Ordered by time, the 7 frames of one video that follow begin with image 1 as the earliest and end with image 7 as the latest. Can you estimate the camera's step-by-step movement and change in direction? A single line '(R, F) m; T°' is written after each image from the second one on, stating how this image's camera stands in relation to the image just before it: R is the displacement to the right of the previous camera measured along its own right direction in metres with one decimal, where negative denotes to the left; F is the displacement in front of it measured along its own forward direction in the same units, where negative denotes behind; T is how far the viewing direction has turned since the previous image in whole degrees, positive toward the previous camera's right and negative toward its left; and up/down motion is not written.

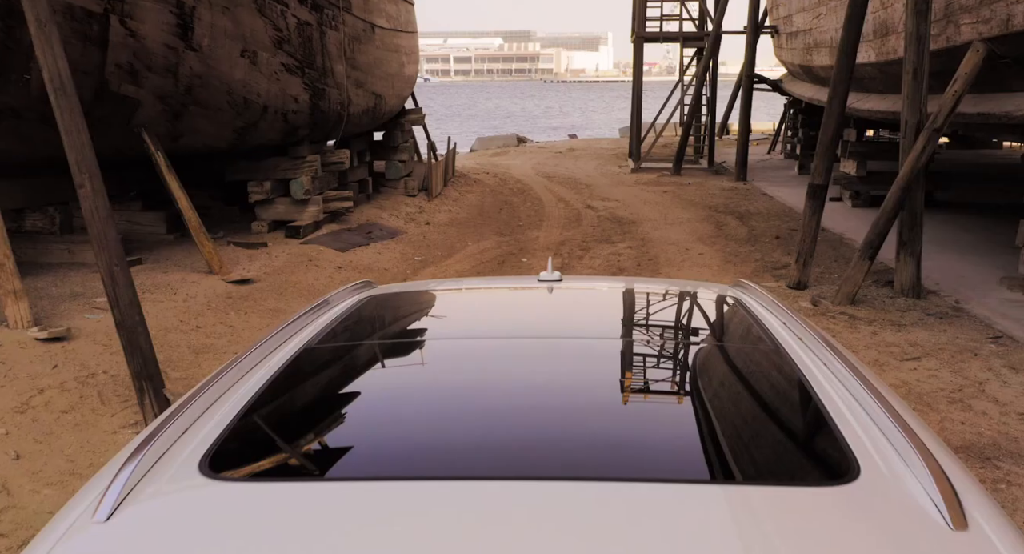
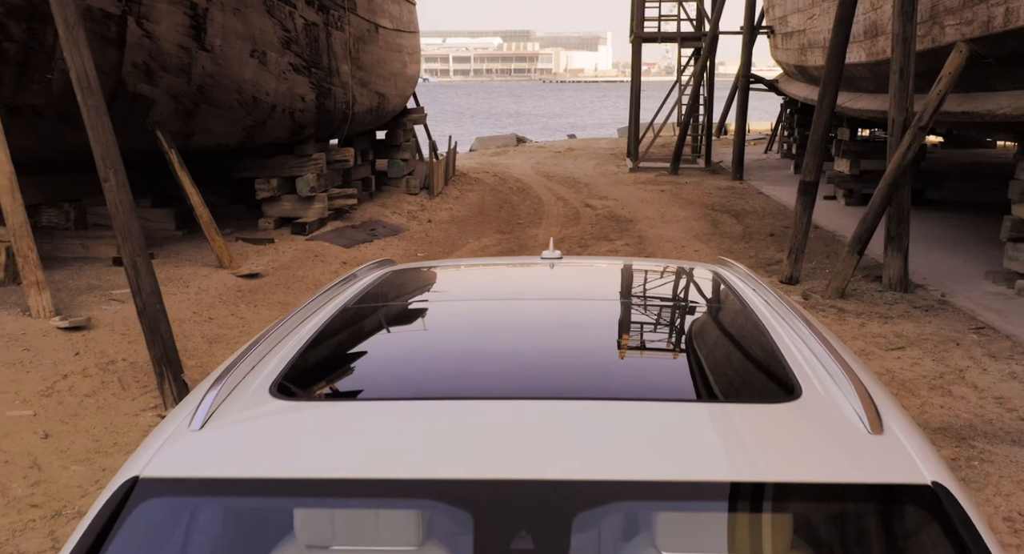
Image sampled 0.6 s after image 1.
(0.0, -0.2) m; 0°
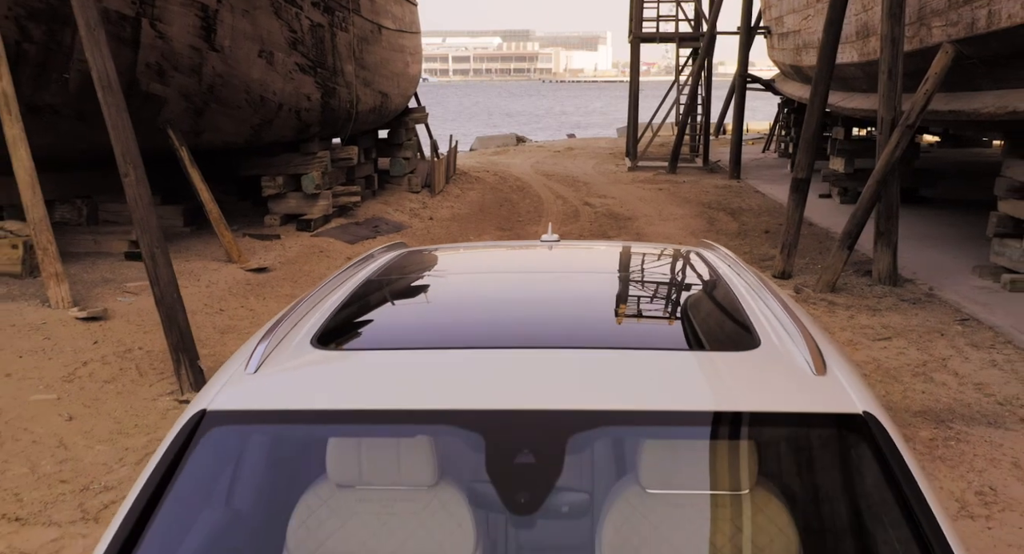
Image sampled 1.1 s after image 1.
(0.0, -0.2) m; 0°
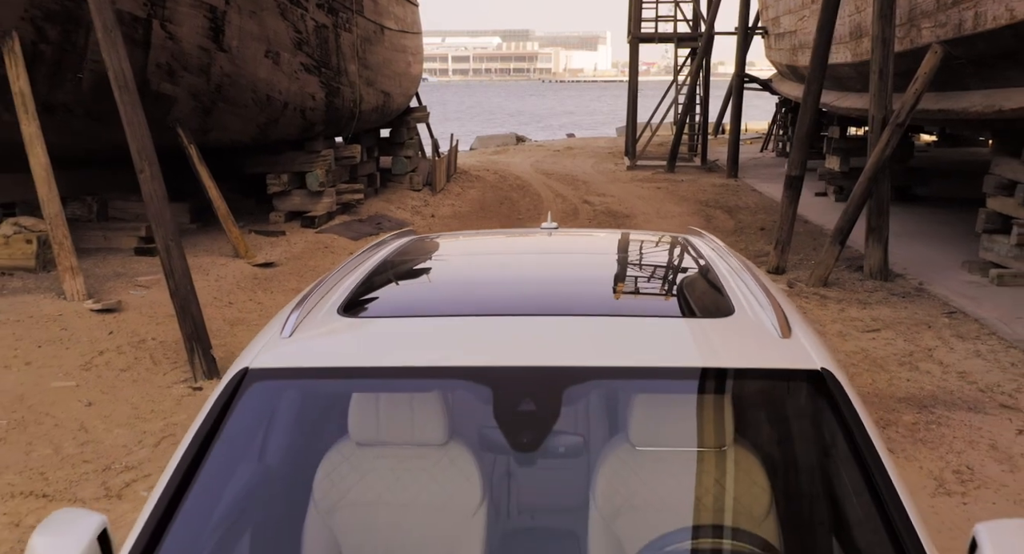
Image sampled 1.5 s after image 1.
(0.0, -0.2) m; 0°
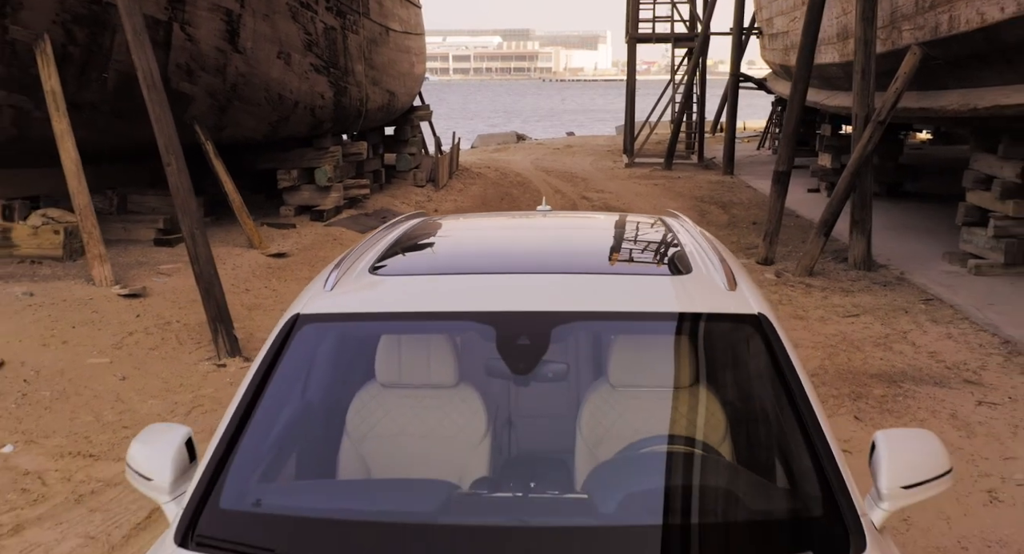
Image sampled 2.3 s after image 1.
(0.0, -0.4) m; 0°
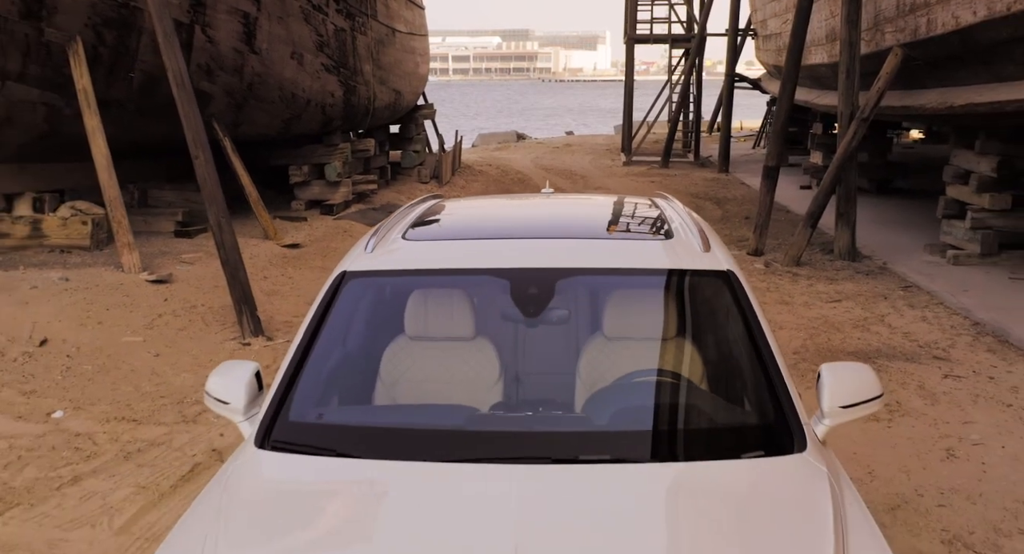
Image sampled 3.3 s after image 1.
(0.0, -0.4) m; 0°
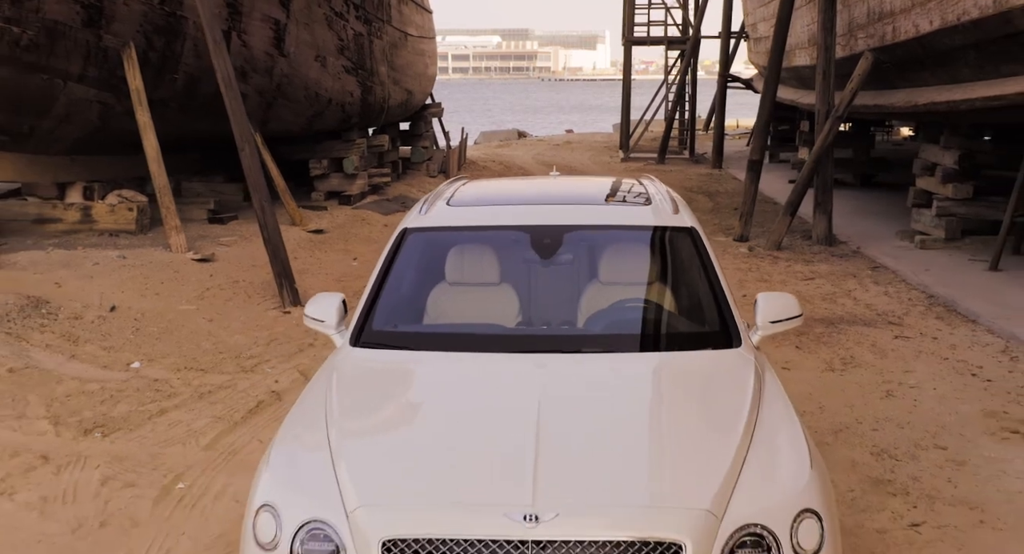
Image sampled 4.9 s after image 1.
(-0.1, -0.7) m; 0°
